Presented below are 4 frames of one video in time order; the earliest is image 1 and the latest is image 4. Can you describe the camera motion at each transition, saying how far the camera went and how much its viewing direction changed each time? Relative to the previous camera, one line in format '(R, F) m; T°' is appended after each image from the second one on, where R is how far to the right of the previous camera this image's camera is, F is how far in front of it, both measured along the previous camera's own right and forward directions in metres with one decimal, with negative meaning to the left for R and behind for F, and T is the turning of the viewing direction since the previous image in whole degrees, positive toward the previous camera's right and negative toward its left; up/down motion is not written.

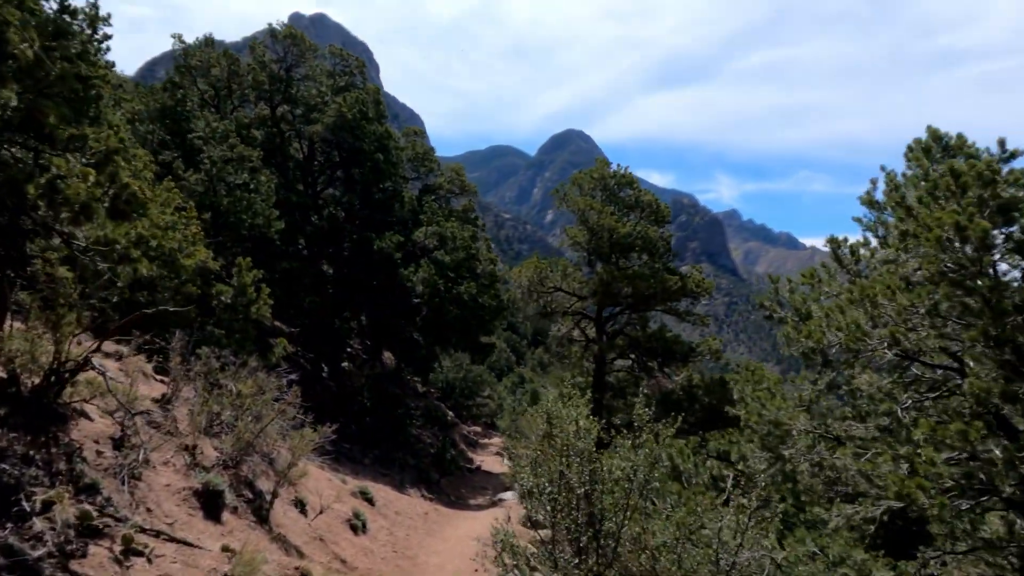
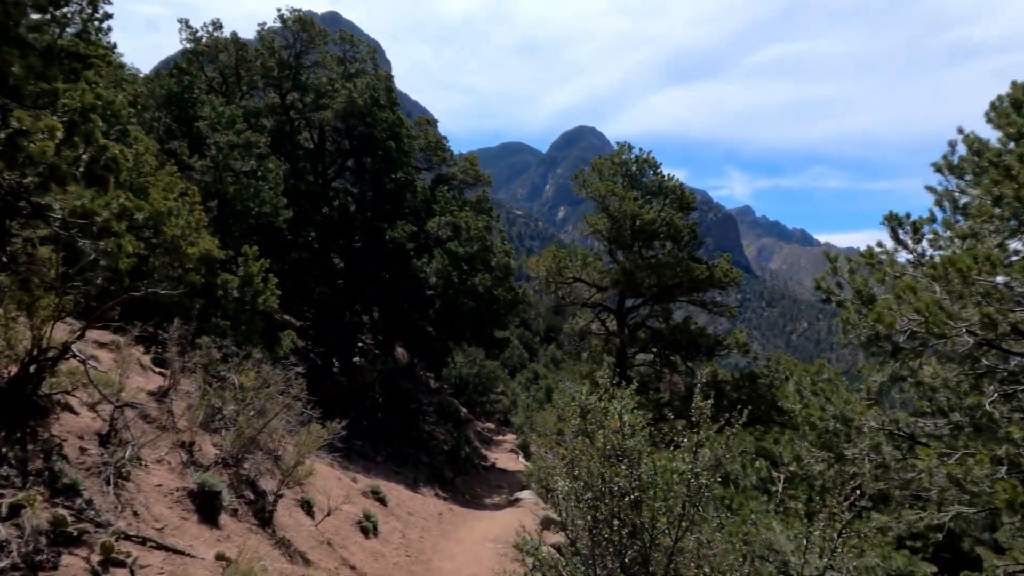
(-0.1, +0.7) m; -1°
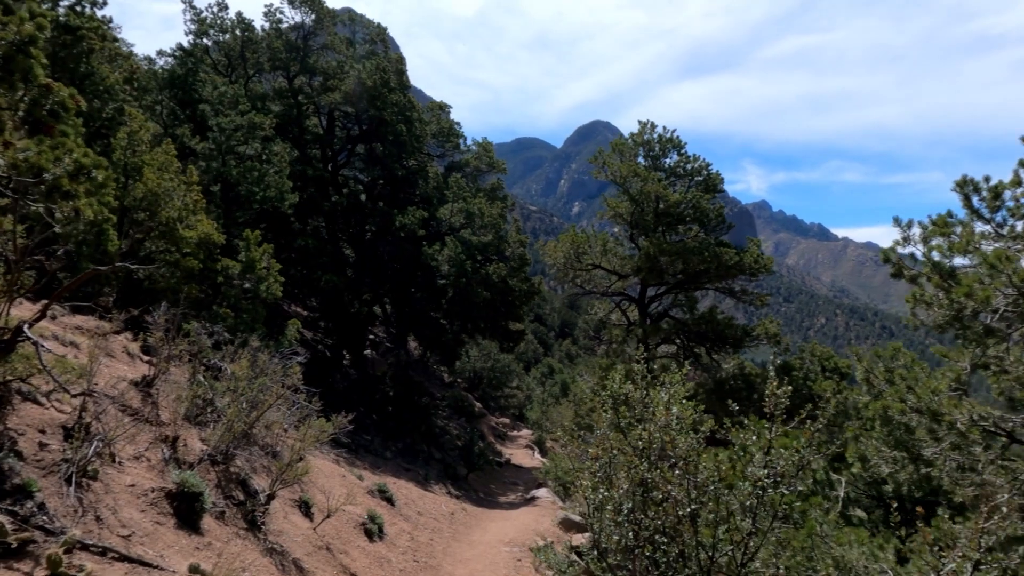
(0.0, +0.8) m; -1°
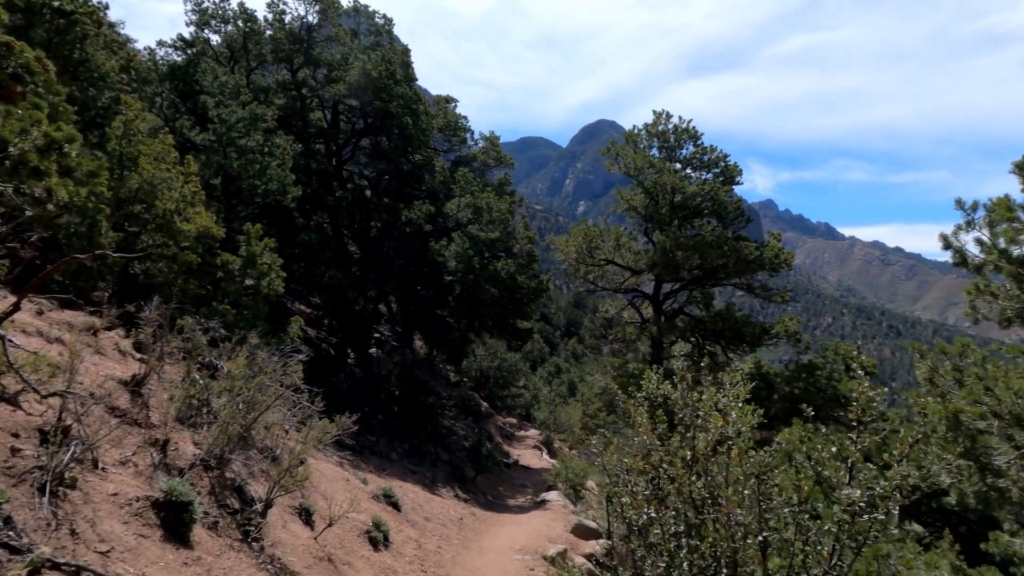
(-0.1, +0.5) m; 0°
